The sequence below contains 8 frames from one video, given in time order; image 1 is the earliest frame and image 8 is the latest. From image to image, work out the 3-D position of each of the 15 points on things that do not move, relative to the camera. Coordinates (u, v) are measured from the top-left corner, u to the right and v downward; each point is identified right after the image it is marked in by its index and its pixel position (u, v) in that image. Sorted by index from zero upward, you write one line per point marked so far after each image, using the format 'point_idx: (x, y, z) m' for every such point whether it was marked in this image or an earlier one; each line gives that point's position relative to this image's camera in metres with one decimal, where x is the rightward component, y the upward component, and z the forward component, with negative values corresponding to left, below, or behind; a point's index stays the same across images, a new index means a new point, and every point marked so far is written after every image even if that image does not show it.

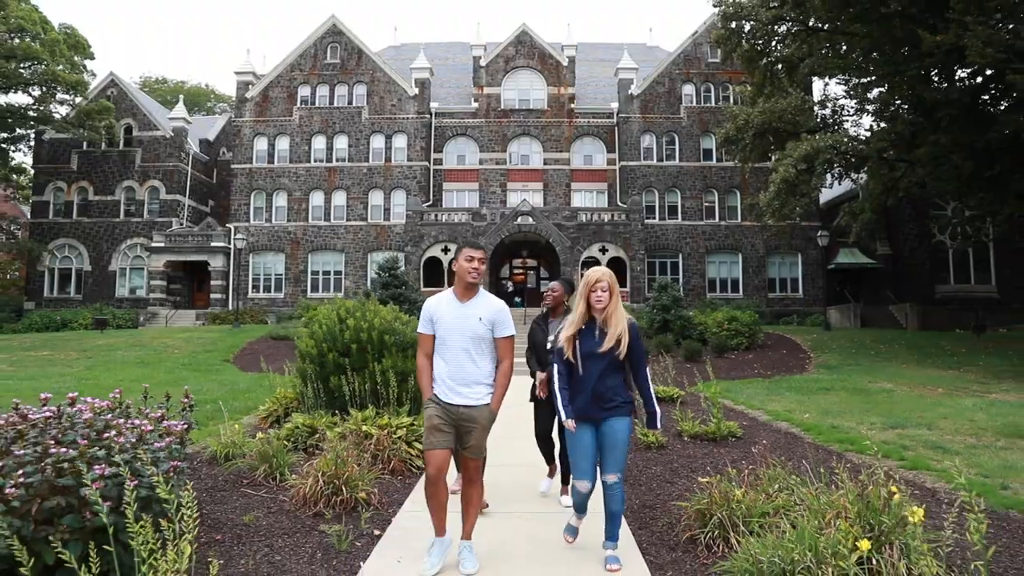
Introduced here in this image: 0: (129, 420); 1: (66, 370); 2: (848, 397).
0: (-1.7, -0.6, +3.7) m
1: (-9.3, -1.7, +17.1) m
2: (+5.1, -1.7, +12.5) m
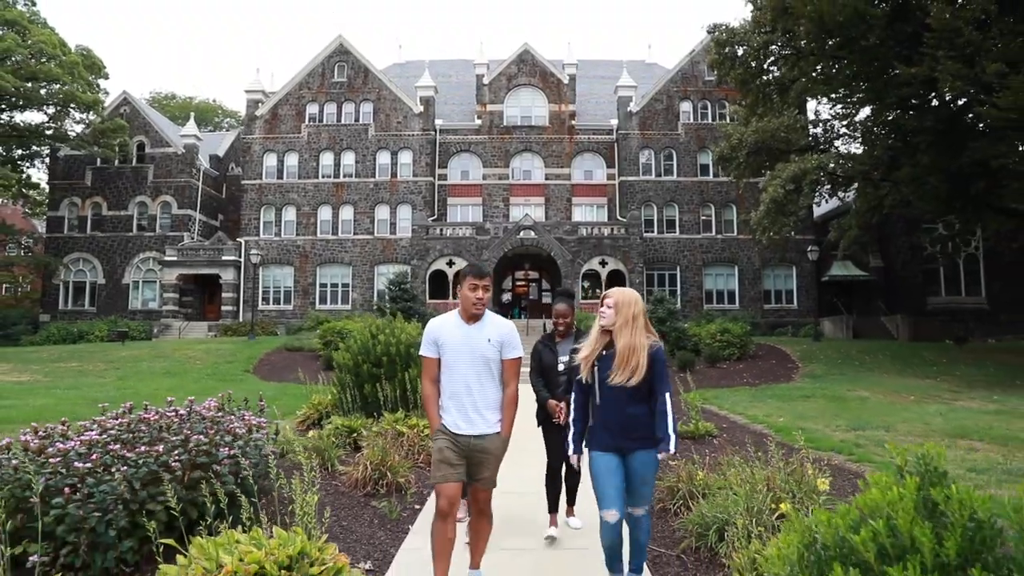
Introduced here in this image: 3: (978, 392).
0: (-1.7, -0.8, +4.9) m
1: (-9.2, -2.1, +18.3) m
2: (+5.2, -1.9, +13.7) m
3: (+9.3, -2.1, +16.5) m
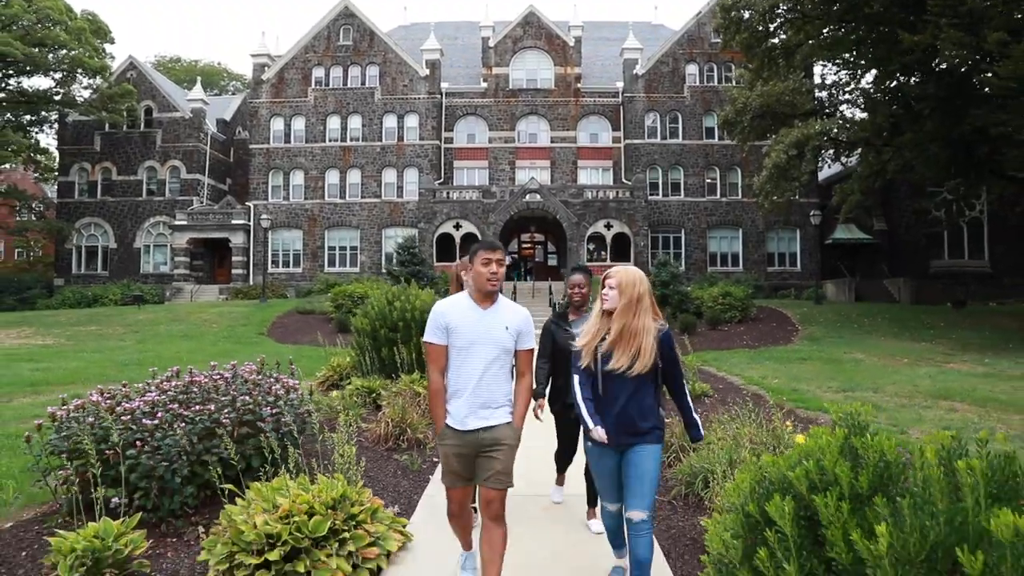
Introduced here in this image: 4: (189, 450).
0: (-1.6, -0.6, +5.5) m
1: (-9.1, -1.3, +19.0) m
2: (+5.3, -1.3, +14.2) m
3: (+9.5, -1.4, +17.0) m
4: (-1.7, -0.9, +4.4) m
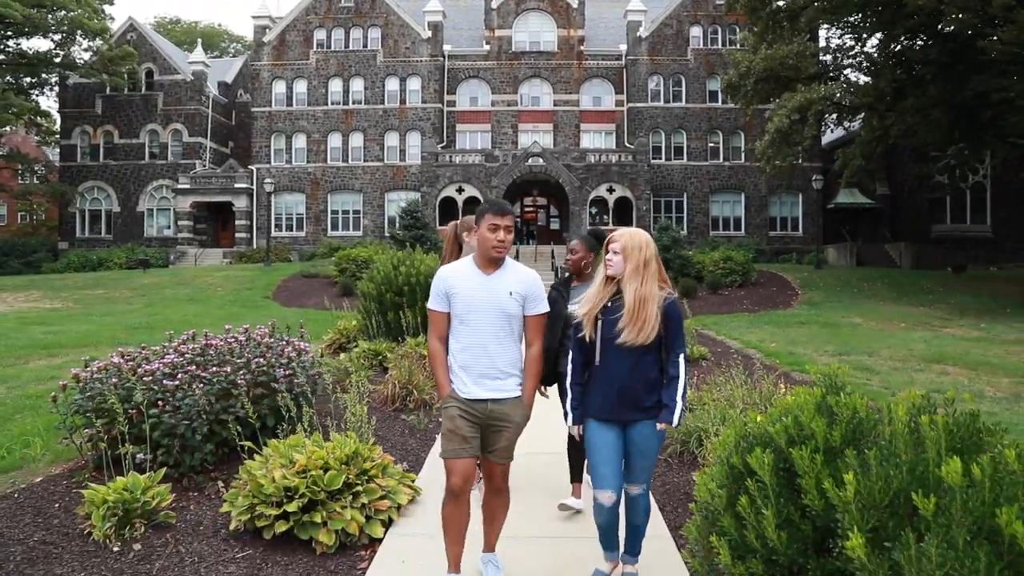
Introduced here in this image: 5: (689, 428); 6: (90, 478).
0: (-1.6, -0.4, +5.7) m
1: (-9.0, -0.4, +19.2) m
2: (+5.4, -0.7, +14.4) m
3: (+9.5, -0.6, +17.2) m
4: (-1.7, -0.7, +4.6) m
5: (+1.2, -0.9, +5.4) m
6: (-2.4, -1.1, +4.6) m
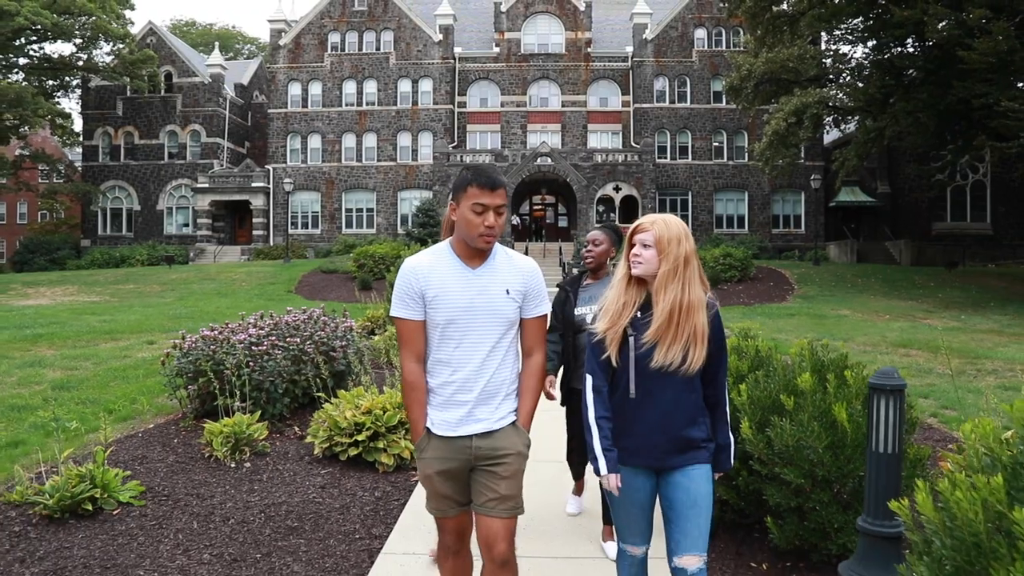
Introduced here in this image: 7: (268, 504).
0: (-1.5, -0.3, +6.9) m
1: (-8.8, -0.3, +20.6) m
2: (+5.6, -0.6, +15.6) m
3: (+9.8, -0.5, +18.3) m
4: (-1.6, -0.6, +5.9) m
5: (+1.3, -0.8, +6.6) m
6: (-2.3, -1.0, +5.9) m
7: (-1.3, -1.1, +4.3) m
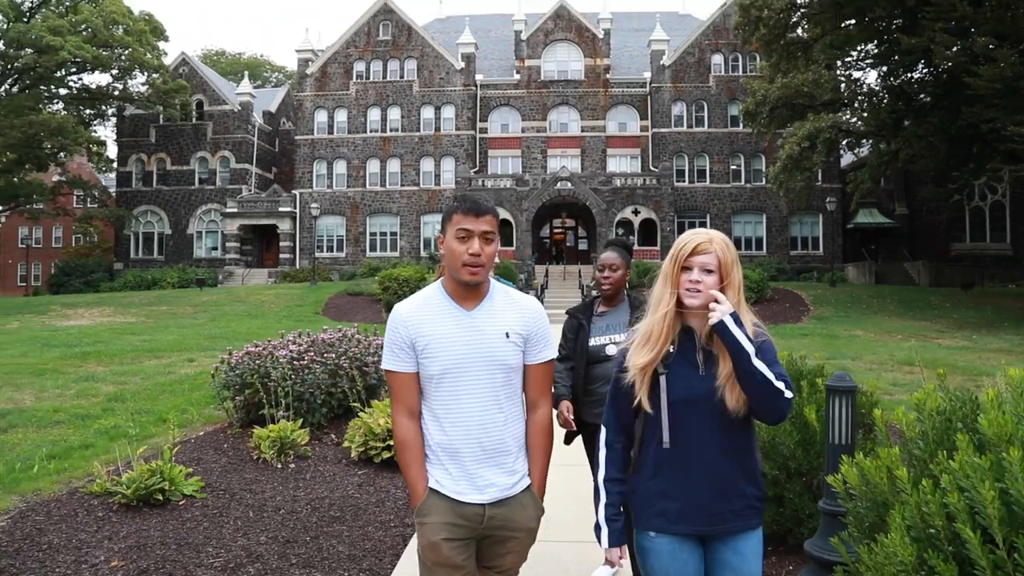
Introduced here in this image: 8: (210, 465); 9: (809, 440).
0: (-1.3, -0.5, +7.6) m
1: (-8.3, -0.9, +21.4) m
2: (+5.9, -1.0, +16.1) m
3: (+10.2, -1.0, +18.7) m
4: (-1.5, -0.8, +6.5) m
5: (+1.4, -1.0, +7.2) m
6: (-2.2, -1.1, +6.6) m
7: (-1.2, -1.3, +4.9) m
8: (-2.1, -1.2, +5.6) m
9: (+1.5, -0.8, +4.2) m
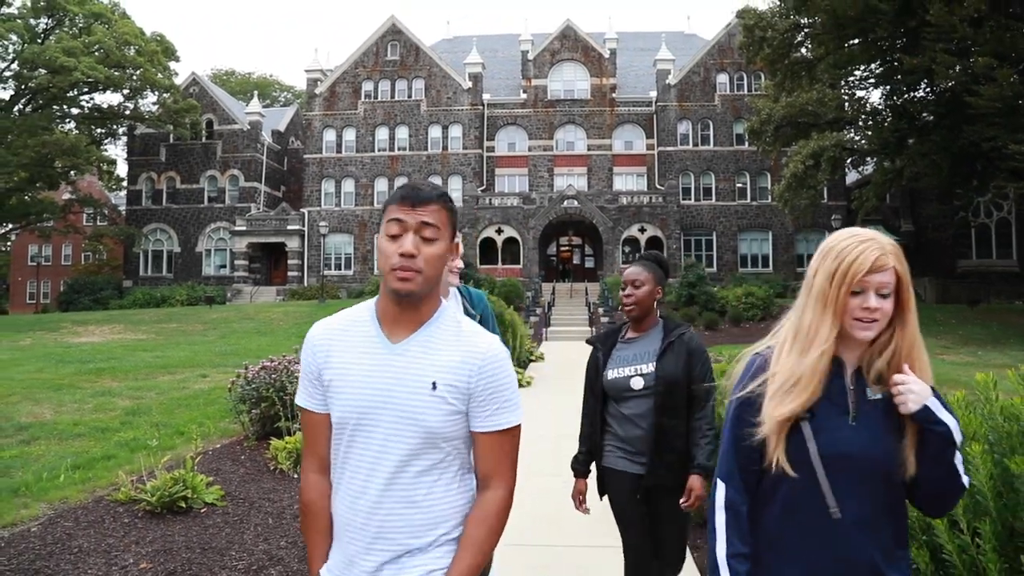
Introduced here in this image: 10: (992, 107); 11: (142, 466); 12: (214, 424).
0: (-1.3, -0.6, +7.8) m
1: (-8.1, -1.3, +21.6) m
2: (+6.1, -1.4, +16.2) m
3: (+10.4, -1.4, +18.8) m
4: (-1.4, -0.9, +6.7) m
5: (+1.5, -1.1, +7.4) m
6: (-2.1, -1.3, +6.8) m
7: (-1.1, -1.3, +5.1) m
8: (-2.0, -1.3, +5.8) m
9: (+1.5, -0.8, +4.4) m
10: (+10.4, +3.9, +17.8) m
11: (-2.8, -1.4, +6.2) m
12: (-2.8, -1.3, +7.7) m
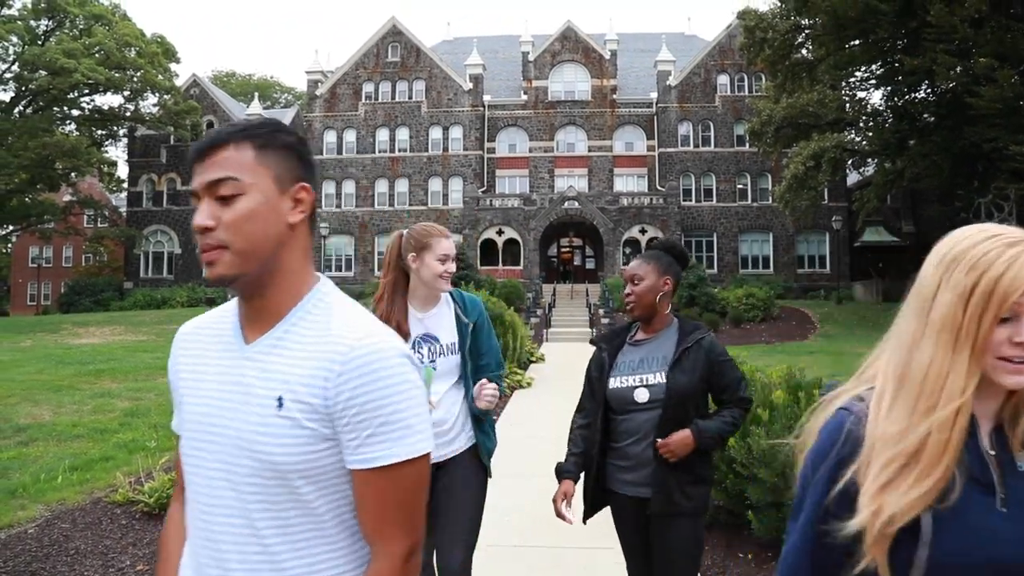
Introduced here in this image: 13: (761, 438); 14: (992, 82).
0: (-1.3, -0.6, +7.8) m
1: (-8.1, -1.4, +21.6) m
2: (+6.1, -1.4, +16.2) m
3: (+10.4, -1.4, +18.7) m
4: (-1.4, -0.9, +6.7) m
5: (+1.5, -1.1, +7.3) m
6: (-2.1, -1.3, +6.7) m
7: (-1.1, -1.4, +5.1) m
8: (-2.0, -1.3, +5.8) m
9: (+1.5, -0.9, +4.3) m
10: (+10.4, +3.9, +17.7) m
11: (-2.8, -1.4, +6.2) m
12: (-2.8, -1.3, +7.7) m
13: (+1.3, -0.8, +4.3) m
14: (+10.3, +4.4, +17.7) m
